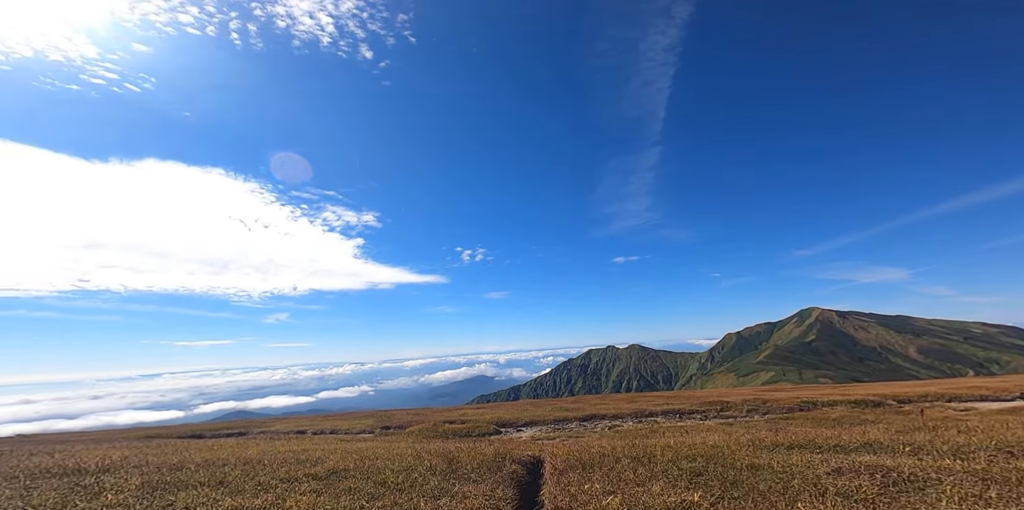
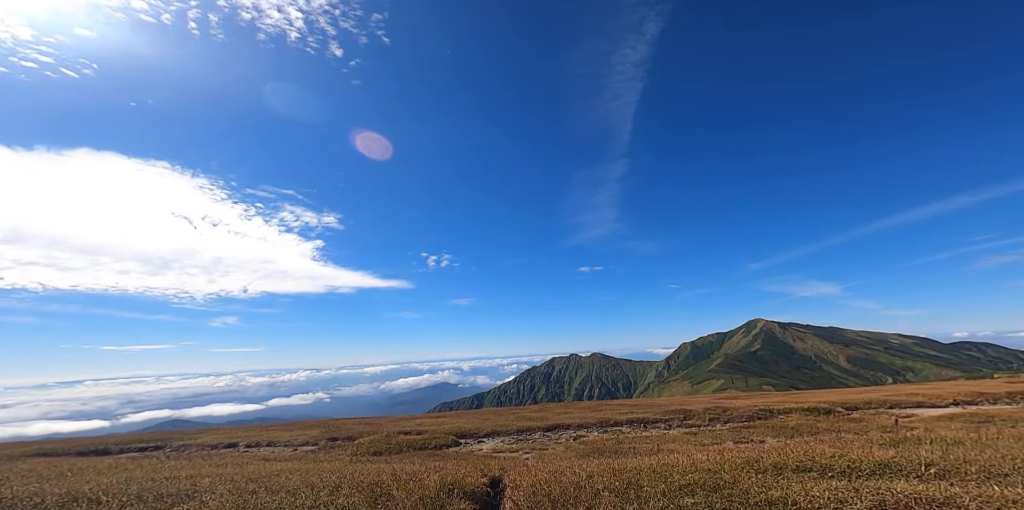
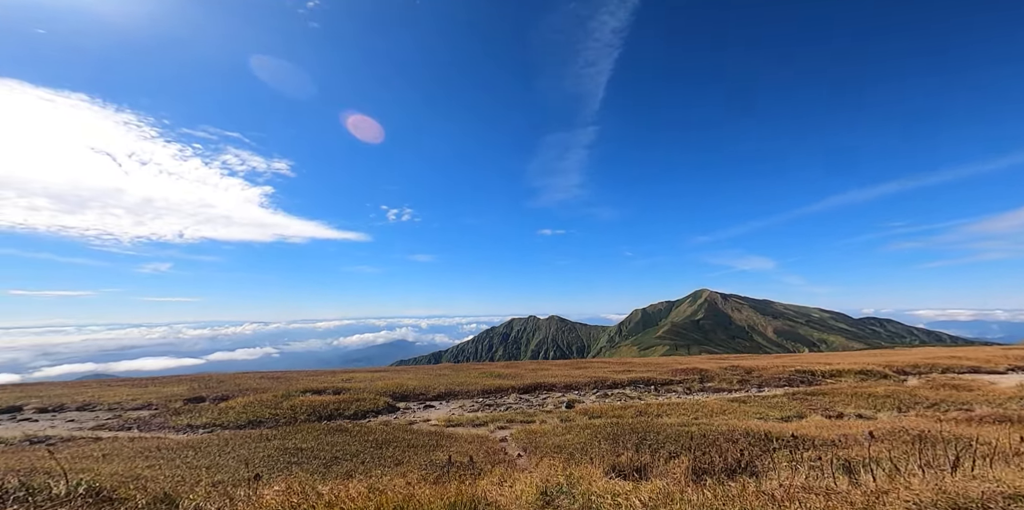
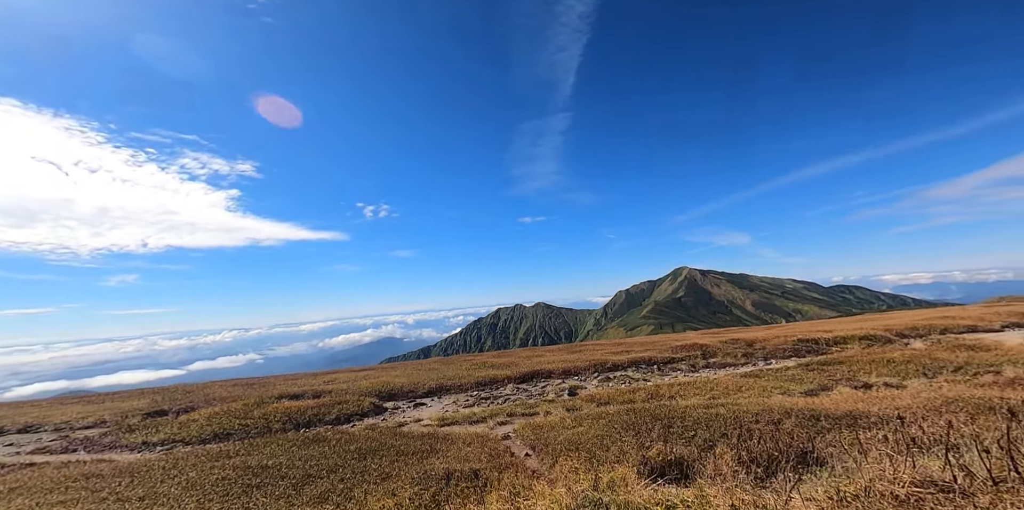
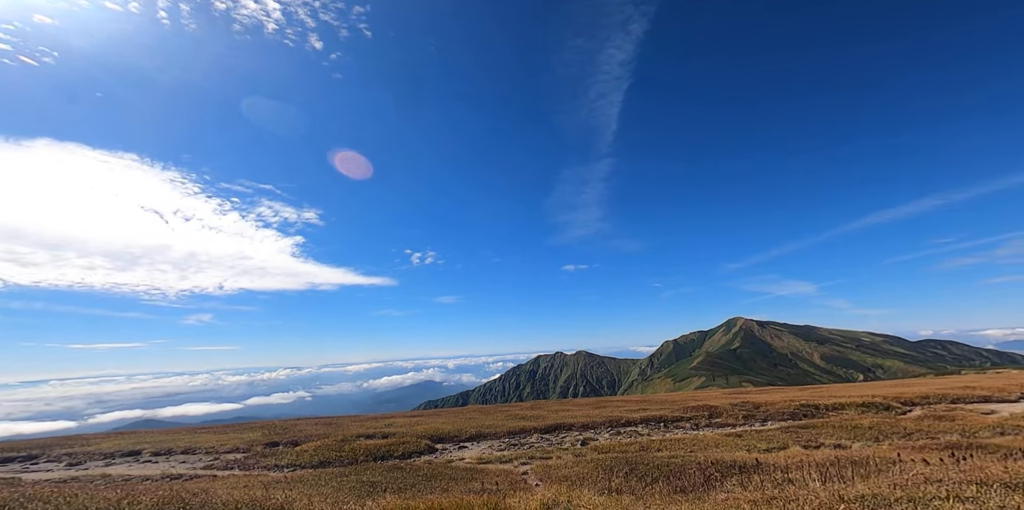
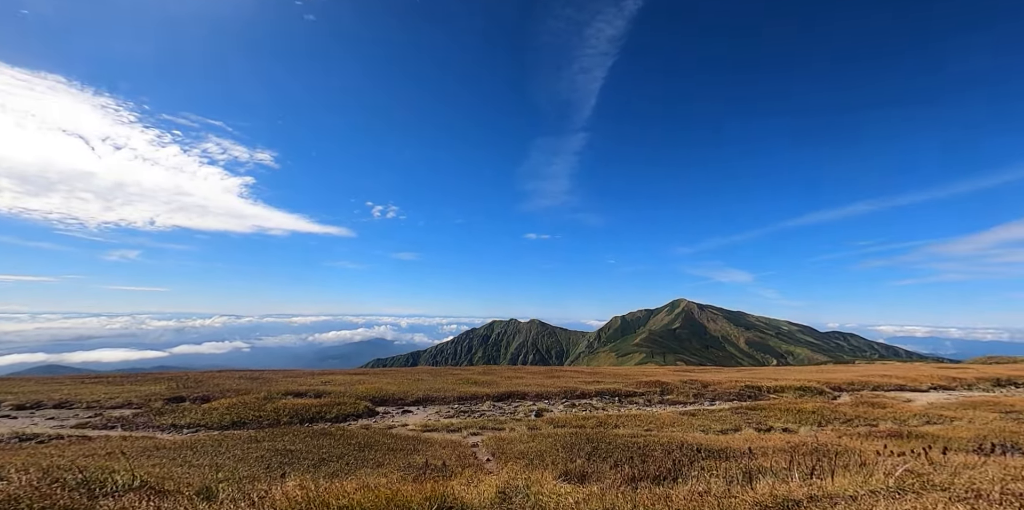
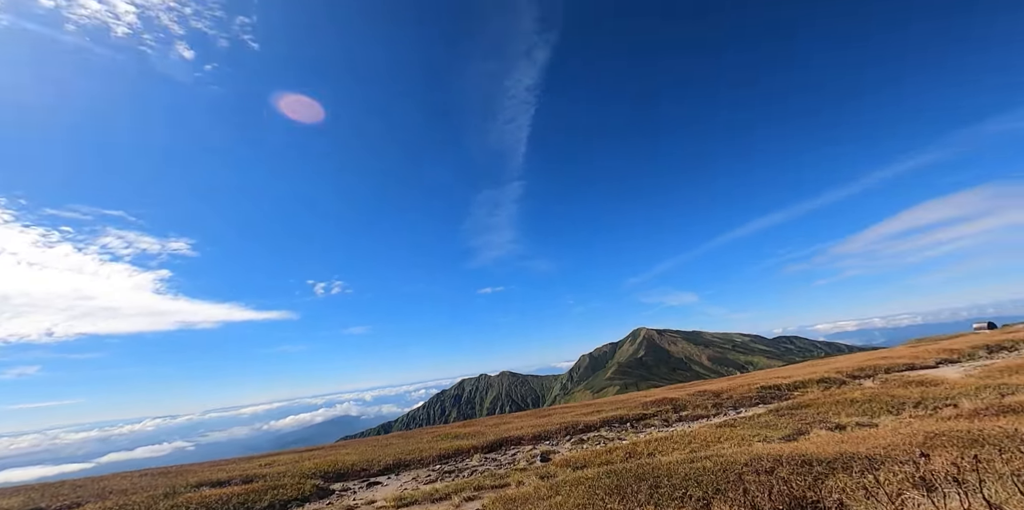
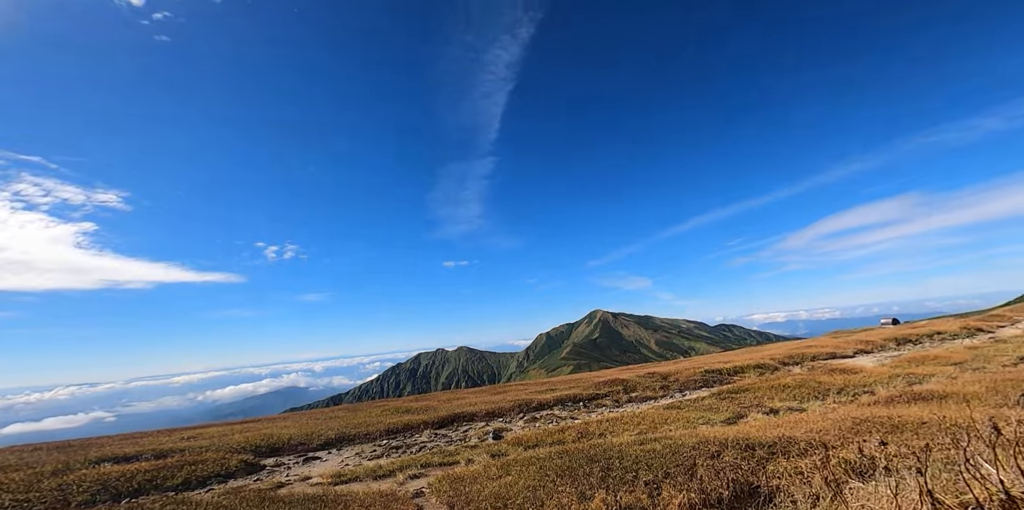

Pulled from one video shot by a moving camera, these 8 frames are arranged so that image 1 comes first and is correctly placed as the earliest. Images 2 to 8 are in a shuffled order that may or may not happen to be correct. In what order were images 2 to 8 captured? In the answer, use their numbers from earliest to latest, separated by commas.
2, 5, 6, 3, 4, 7, 8
